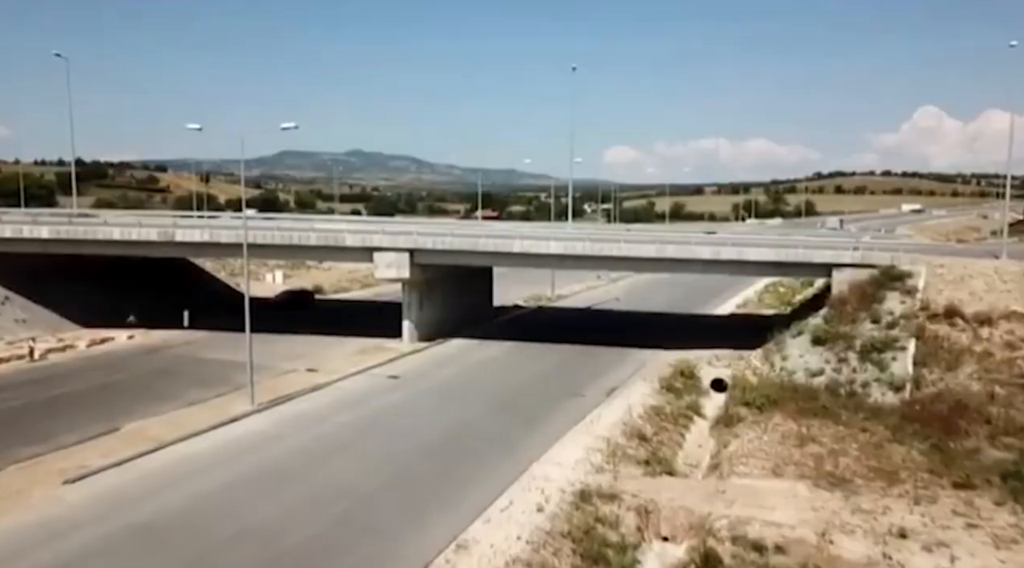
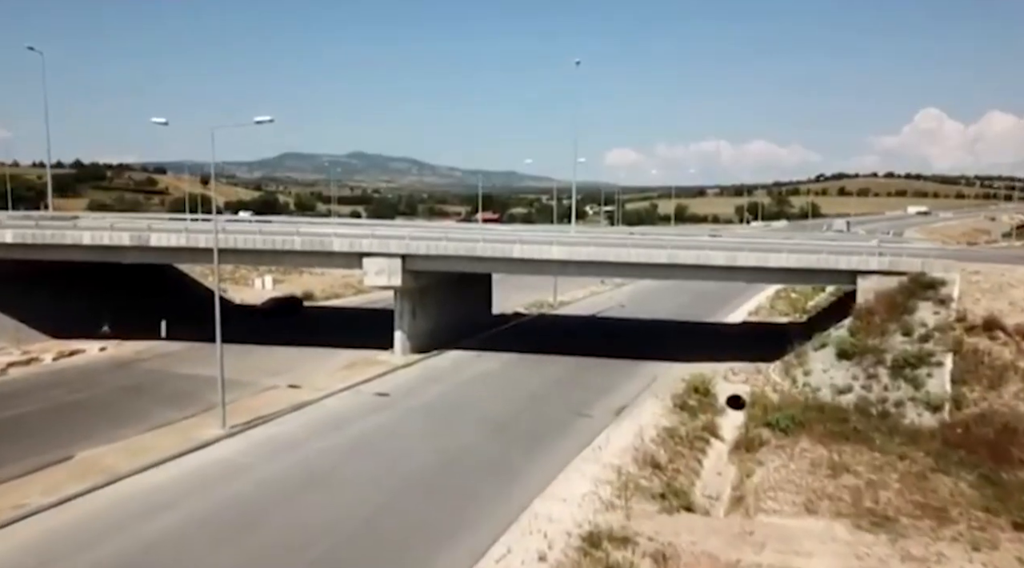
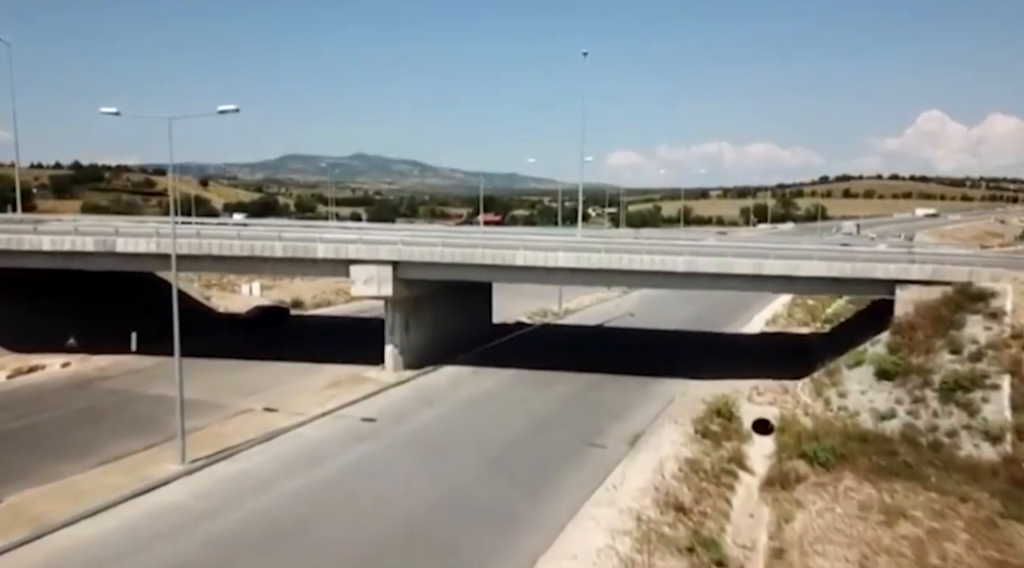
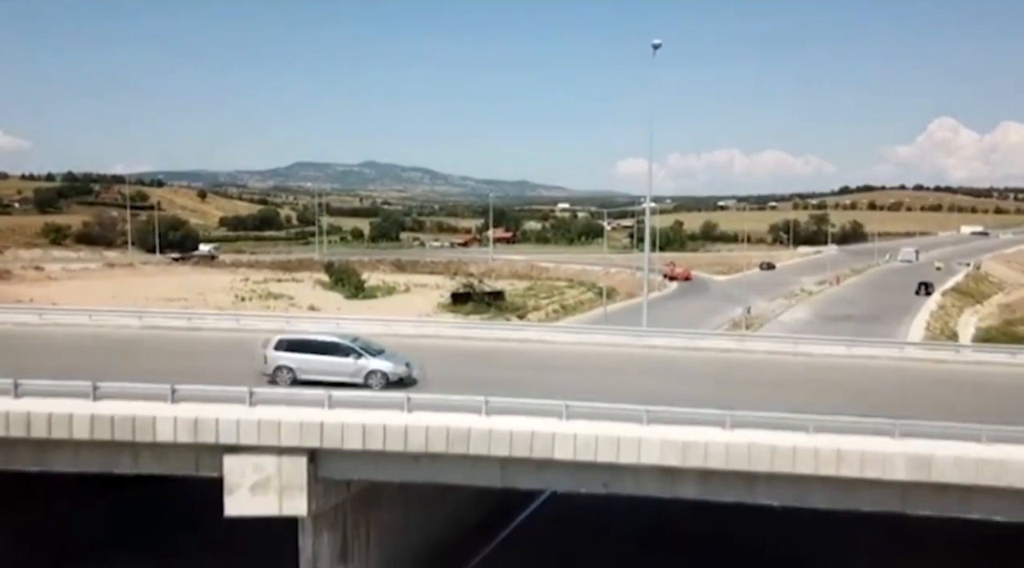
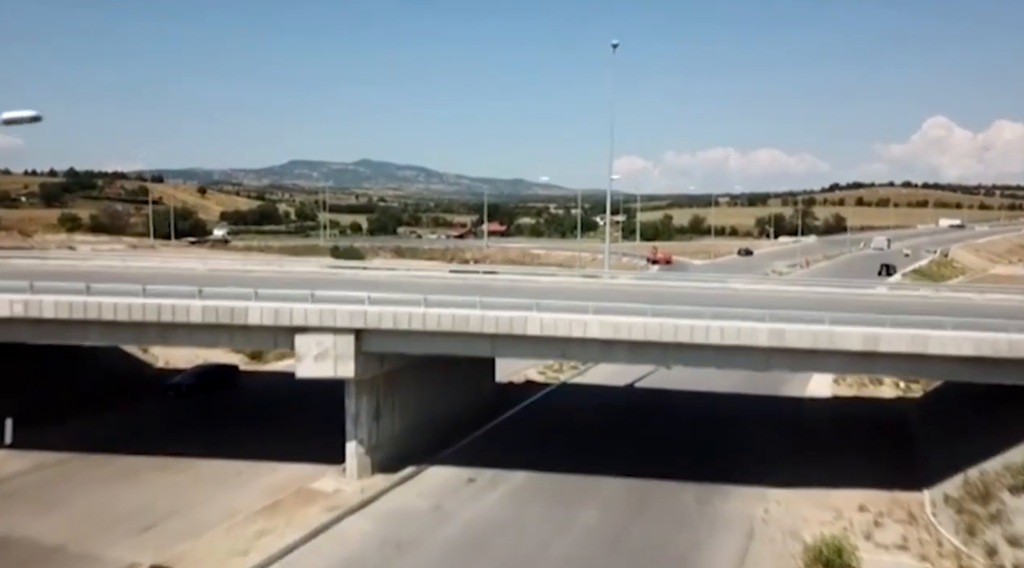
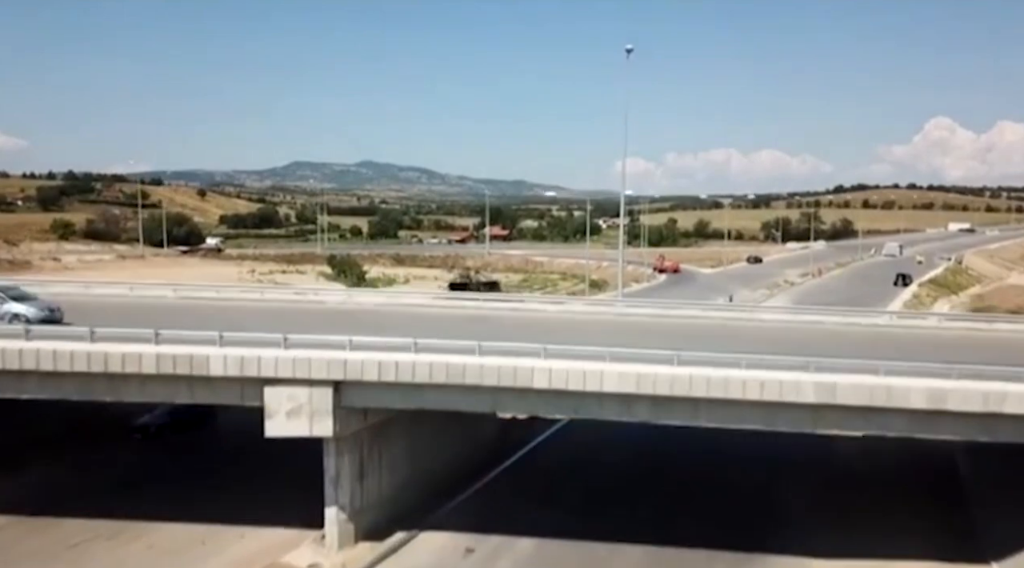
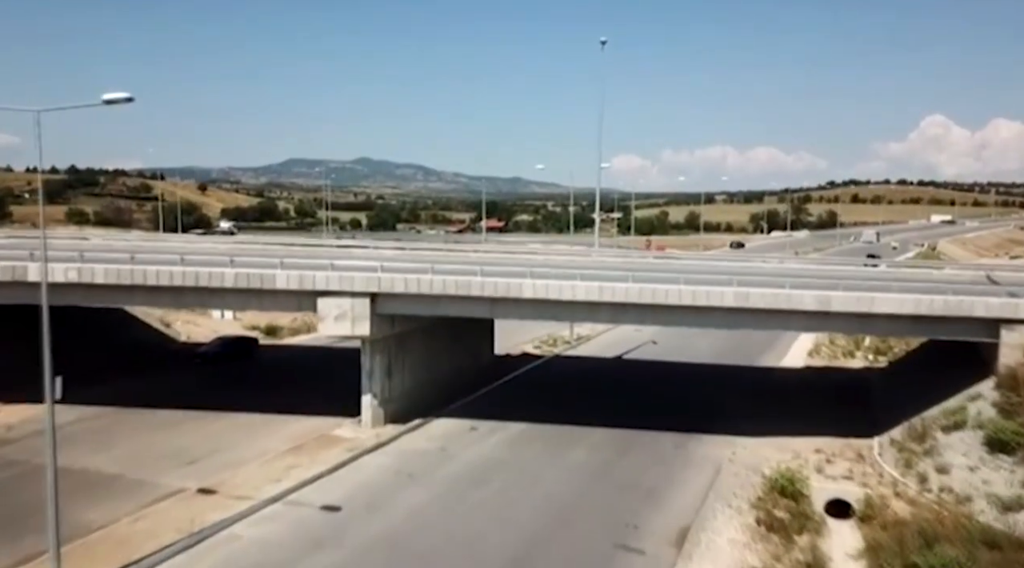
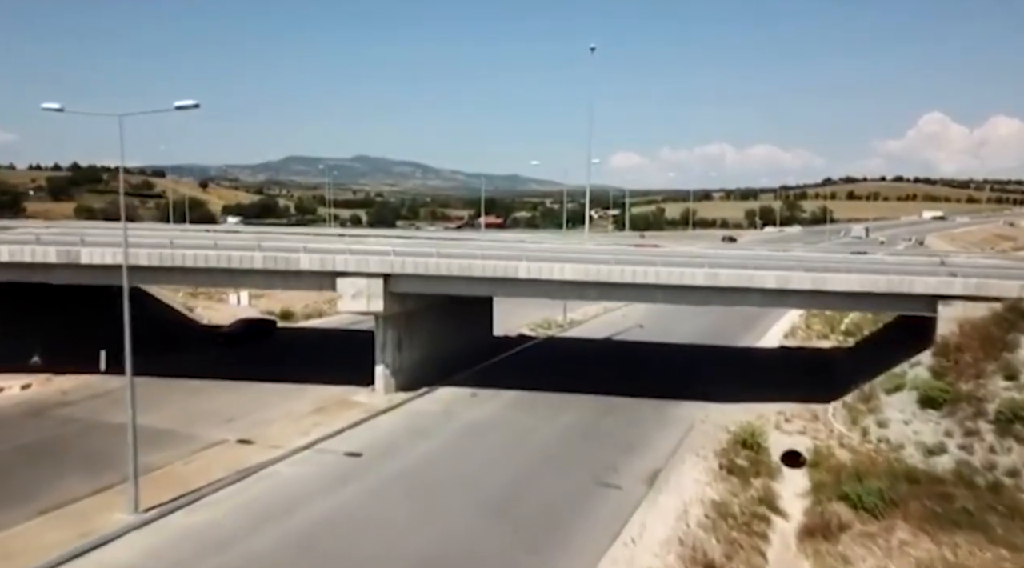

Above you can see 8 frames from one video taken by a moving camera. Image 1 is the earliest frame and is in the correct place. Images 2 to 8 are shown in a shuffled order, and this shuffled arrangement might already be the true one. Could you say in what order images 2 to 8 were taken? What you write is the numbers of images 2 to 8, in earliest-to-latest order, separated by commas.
2, 3, 8, 7, 5, 6, 4
